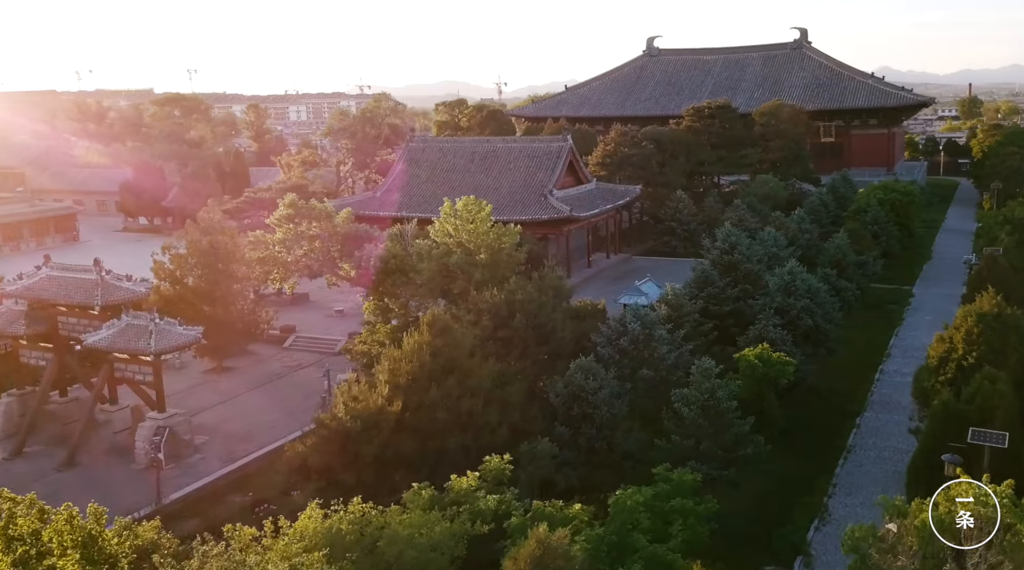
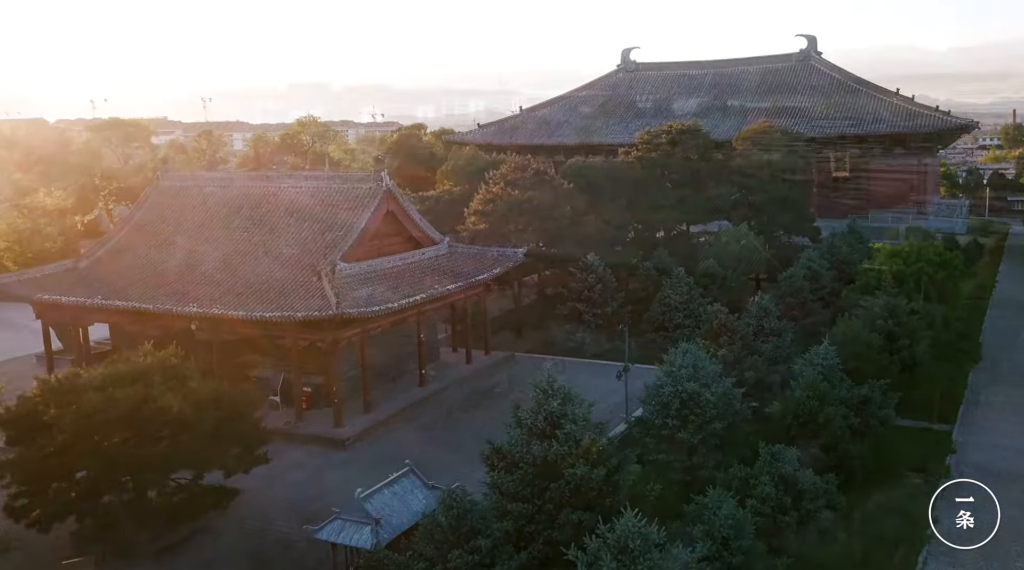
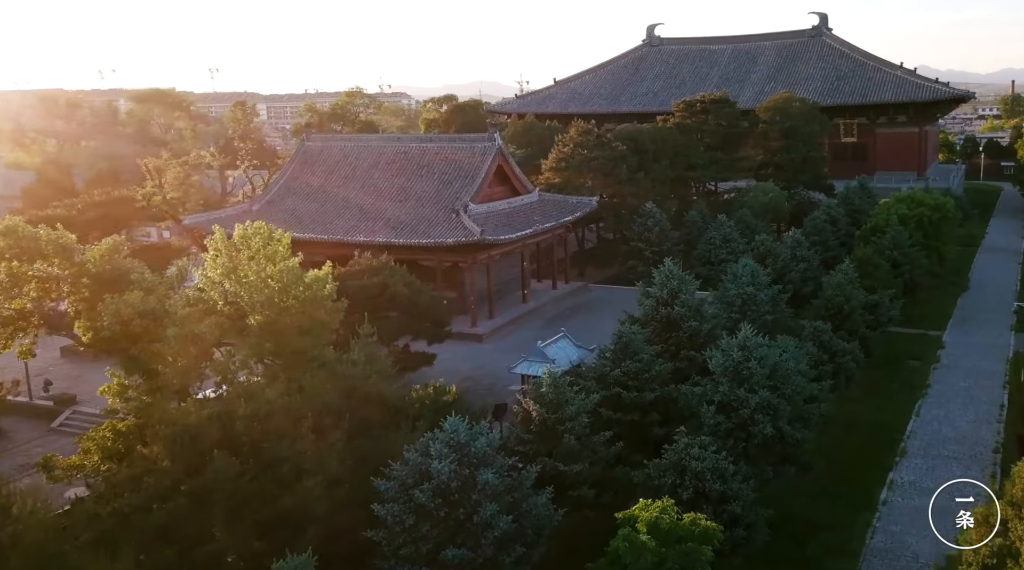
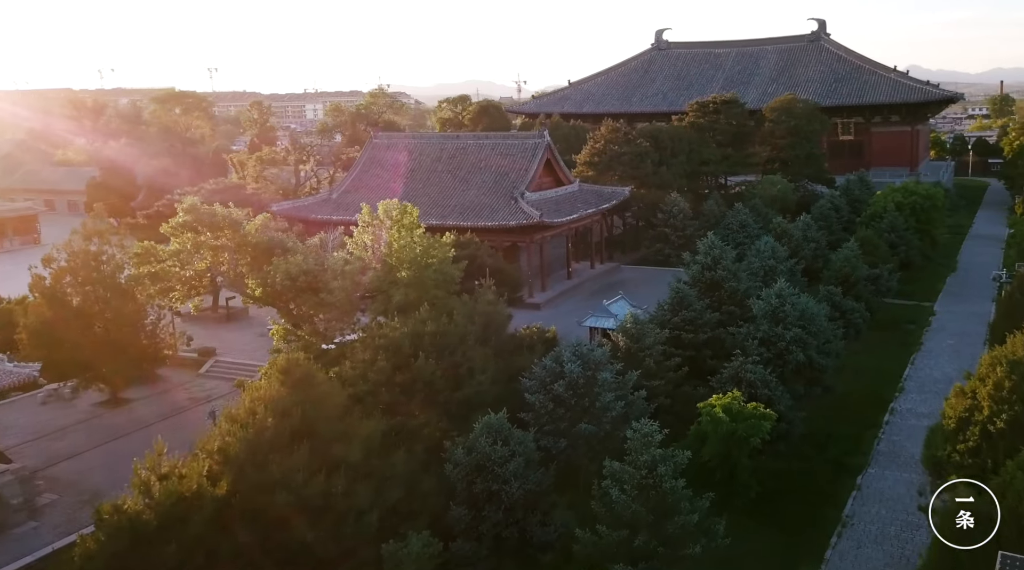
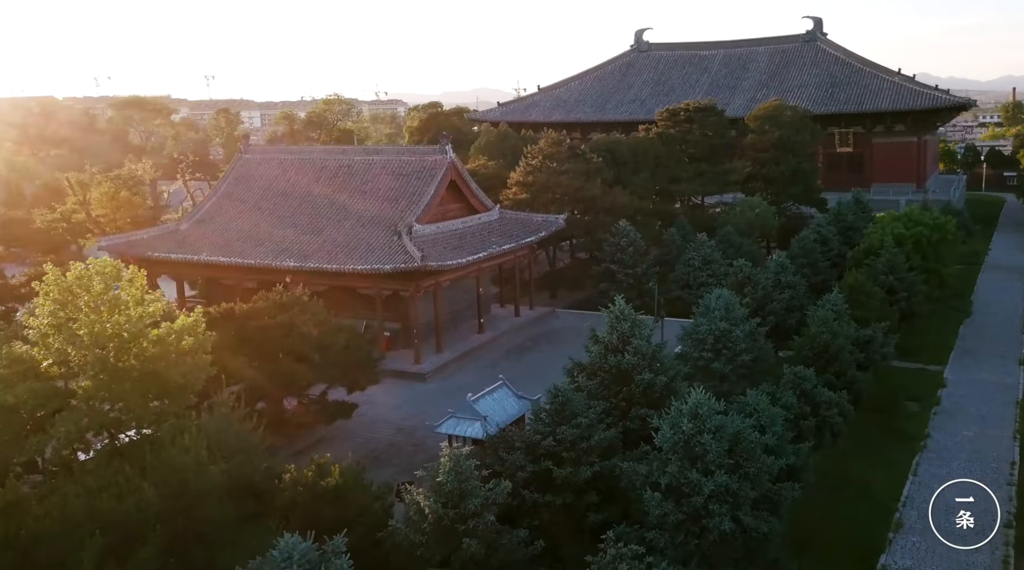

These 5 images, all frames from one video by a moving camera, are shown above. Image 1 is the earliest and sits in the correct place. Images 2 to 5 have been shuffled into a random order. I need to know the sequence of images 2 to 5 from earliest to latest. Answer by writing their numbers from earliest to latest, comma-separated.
4, 3, 5, 2
